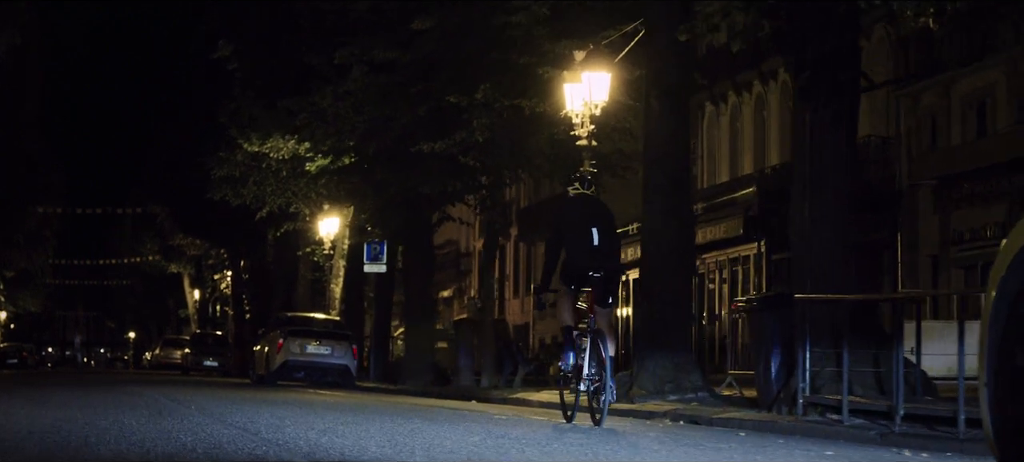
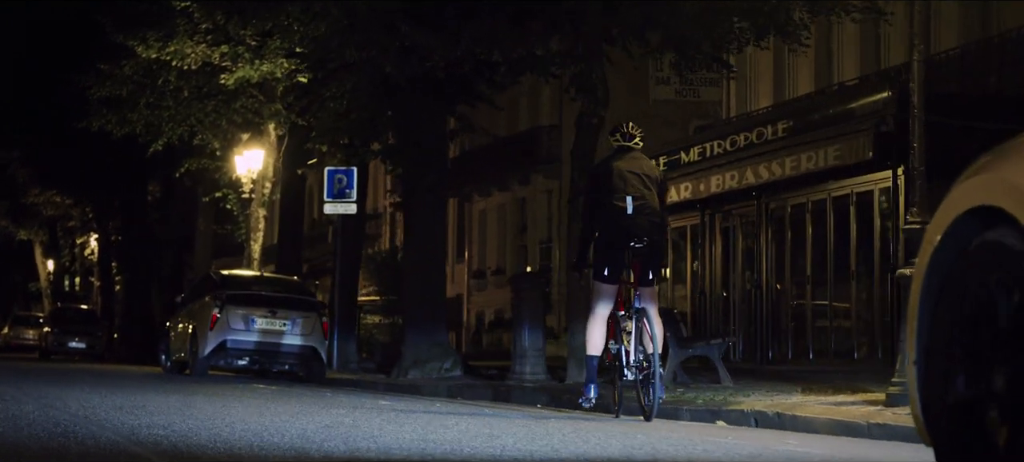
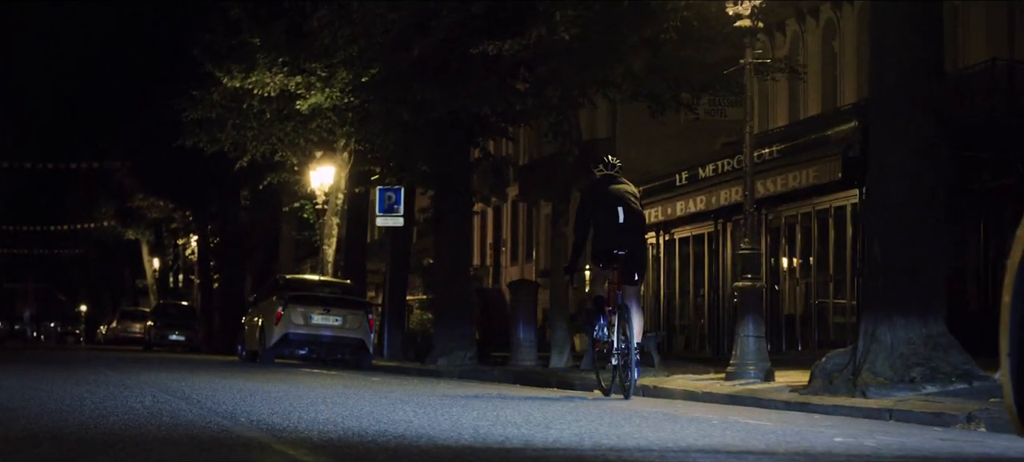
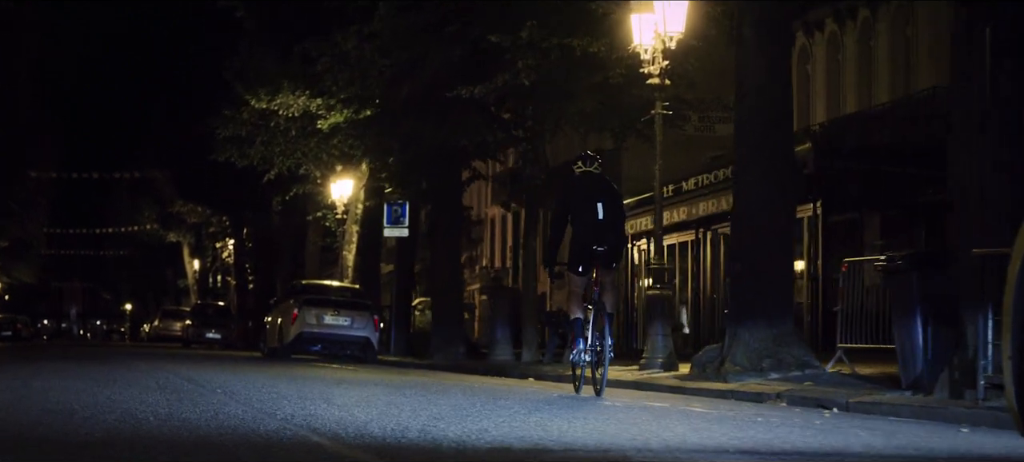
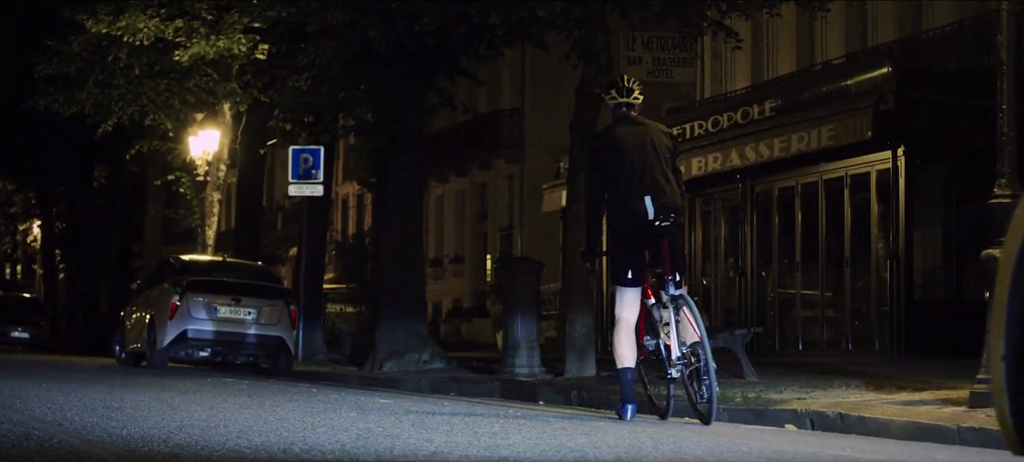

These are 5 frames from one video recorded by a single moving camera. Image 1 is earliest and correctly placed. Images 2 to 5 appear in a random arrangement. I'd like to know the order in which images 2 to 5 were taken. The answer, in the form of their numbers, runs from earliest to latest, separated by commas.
4, 3, 2, 5
